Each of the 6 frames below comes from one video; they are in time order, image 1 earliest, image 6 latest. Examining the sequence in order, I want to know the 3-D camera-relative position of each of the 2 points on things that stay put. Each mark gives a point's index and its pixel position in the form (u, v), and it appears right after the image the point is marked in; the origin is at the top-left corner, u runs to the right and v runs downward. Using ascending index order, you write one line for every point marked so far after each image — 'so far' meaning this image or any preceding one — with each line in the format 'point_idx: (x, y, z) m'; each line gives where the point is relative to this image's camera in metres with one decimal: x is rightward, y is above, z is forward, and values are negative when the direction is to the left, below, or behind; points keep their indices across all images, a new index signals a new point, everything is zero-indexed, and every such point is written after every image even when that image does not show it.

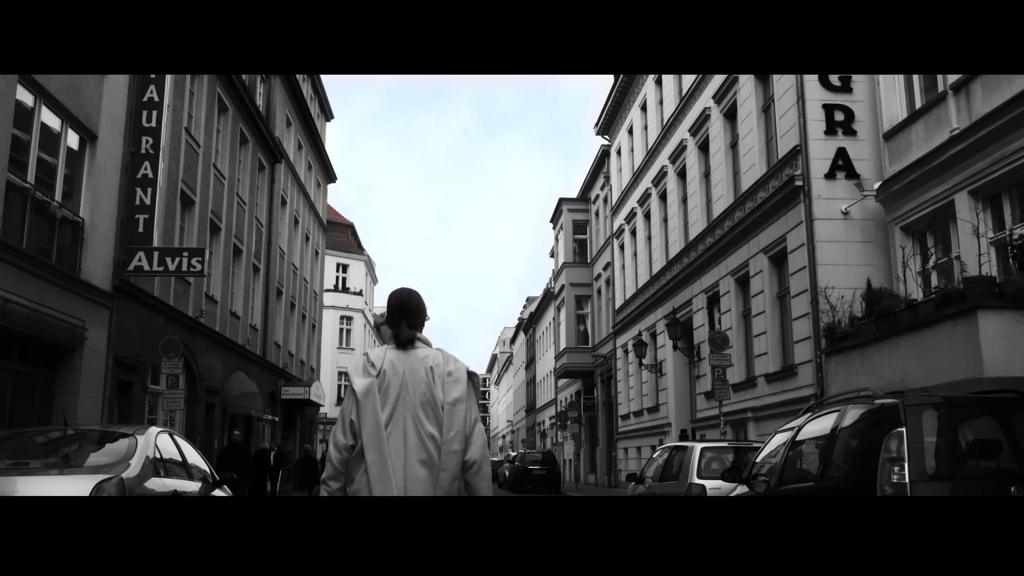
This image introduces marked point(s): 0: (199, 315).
0: (-4.5, -0.4, +13.5) m
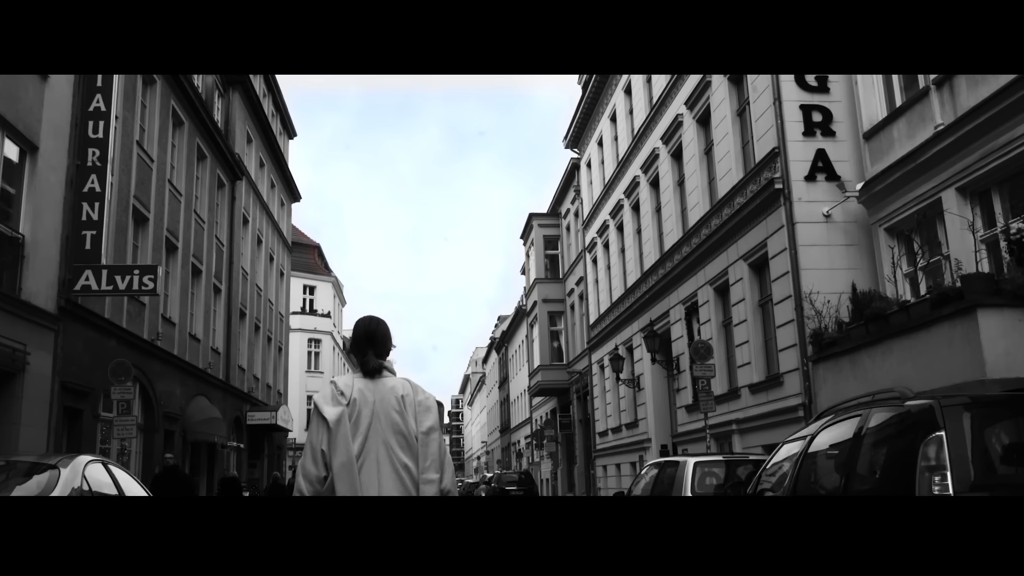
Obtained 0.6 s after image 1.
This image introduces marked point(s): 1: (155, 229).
0: (-4.9, -0.7, +12.8) m
1: (-5.0, +0.9, +13.0) m
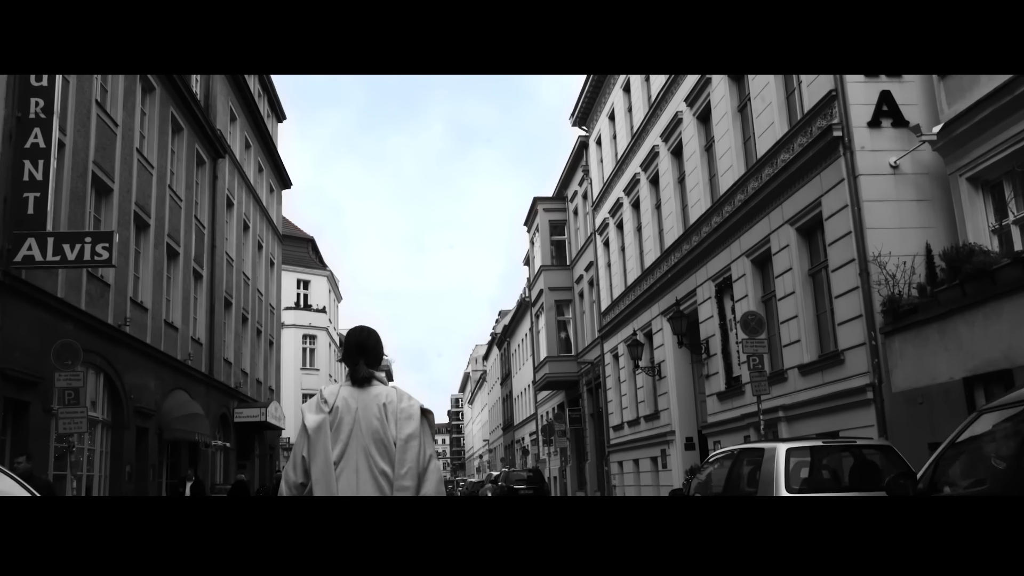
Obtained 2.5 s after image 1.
0: (-4.7, -0.4, +11.4) m
1: (-4.8, +1.1, +11.5) m
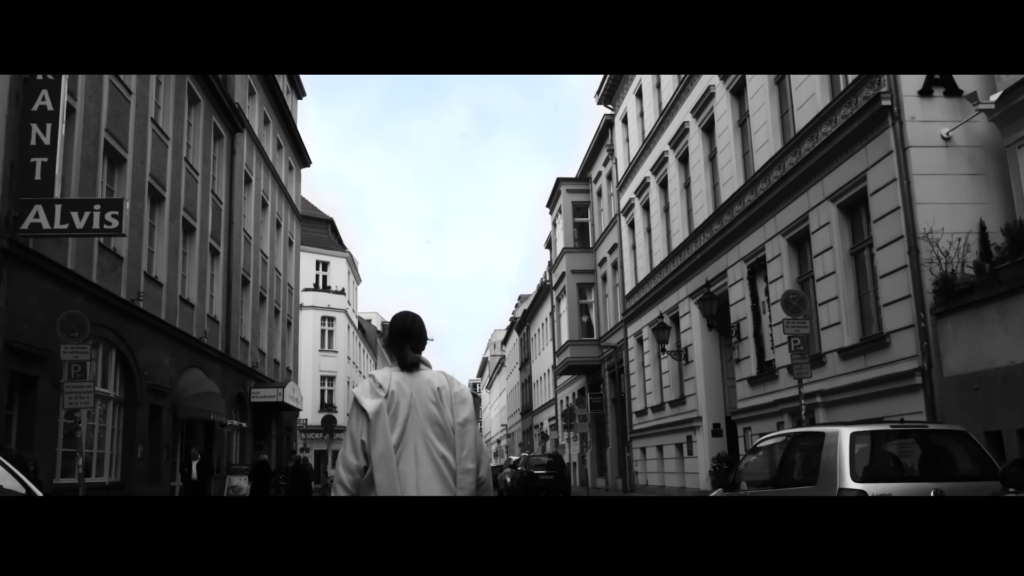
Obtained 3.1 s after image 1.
0: (-4.4, -0.1, +11.0) m
1: (-4.5, +1.4, +11.2) m
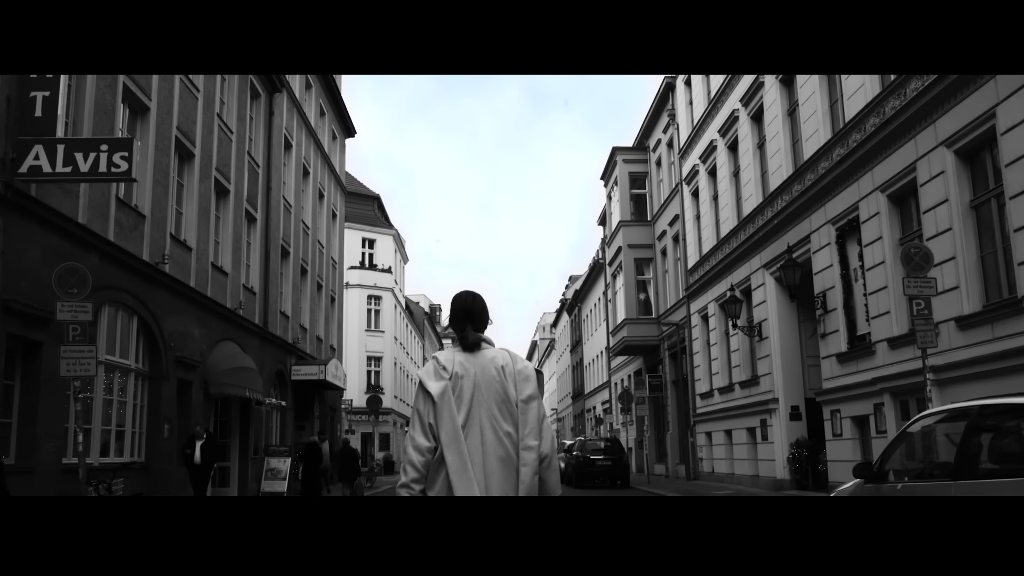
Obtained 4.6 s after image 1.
0: (-3.8, +0.3, +10.1) m
1: (-3.9, +1.8, +10.2) m
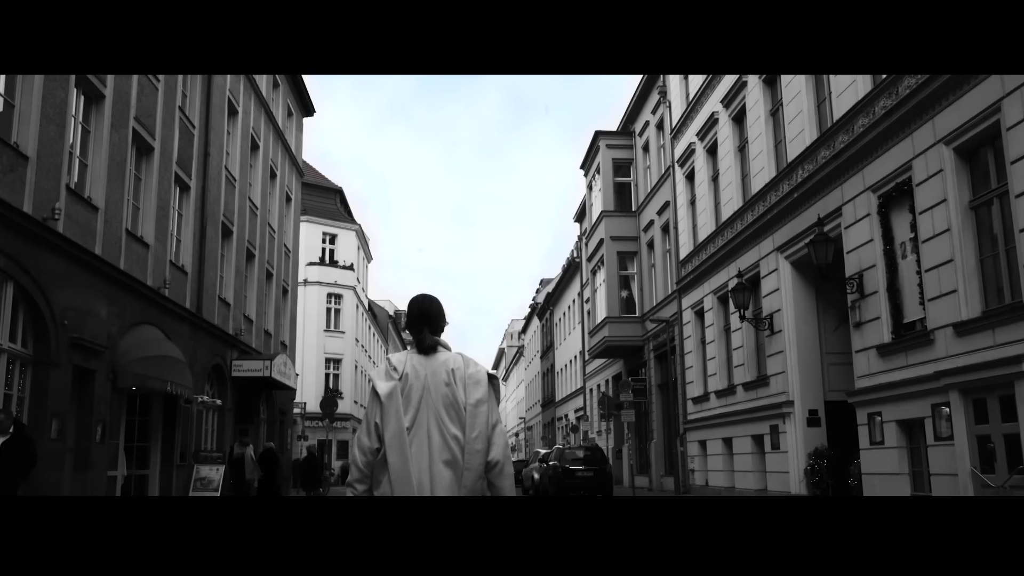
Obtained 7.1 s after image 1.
0: (-4.0, +0.6, +8.0) m
1: (-4.0, +2.2, +8.1) m
